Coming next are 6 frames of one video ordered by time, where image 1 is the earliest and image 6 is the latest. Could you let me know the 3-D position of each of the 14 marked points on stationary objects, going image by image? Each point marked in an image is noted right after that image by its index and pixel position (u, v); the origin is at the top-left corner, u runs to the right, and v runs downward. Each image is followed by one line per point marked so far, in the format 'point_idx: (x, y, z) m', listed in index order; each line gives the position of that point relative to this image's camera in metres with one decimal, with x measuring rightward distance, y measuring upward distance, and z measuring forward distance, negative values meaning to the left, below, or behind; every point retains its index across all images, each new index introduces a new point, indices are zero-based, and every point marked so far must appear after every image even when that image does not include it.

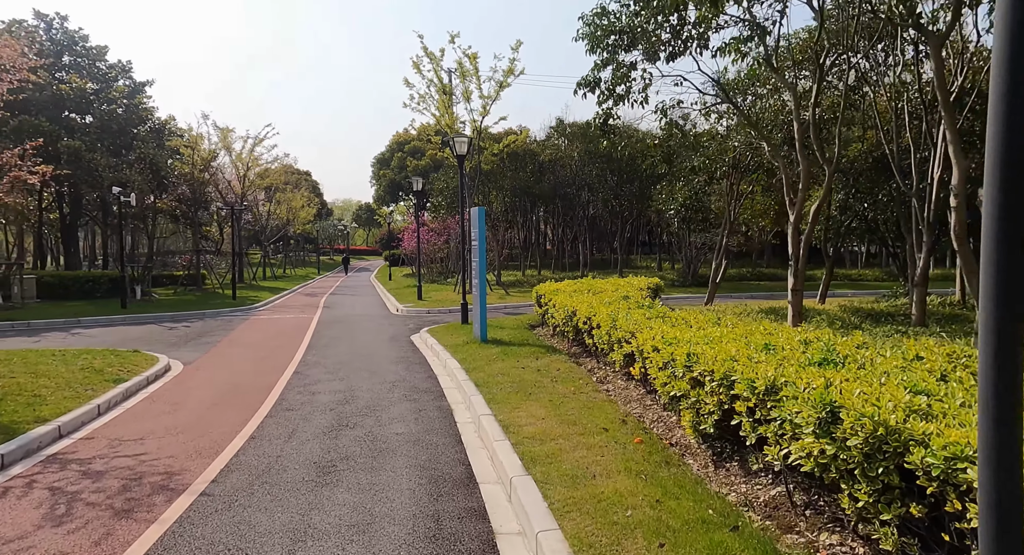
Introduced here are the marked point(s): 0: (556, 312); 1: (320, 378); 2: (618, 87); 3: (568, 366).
0: (+0.8, -0.6, +11.2) m
1: (-2.9, -1.5, +9.3) m
2: (+1.5, +2.6, +8.5) m
3: (+0.8, -1.3, +8.6) m
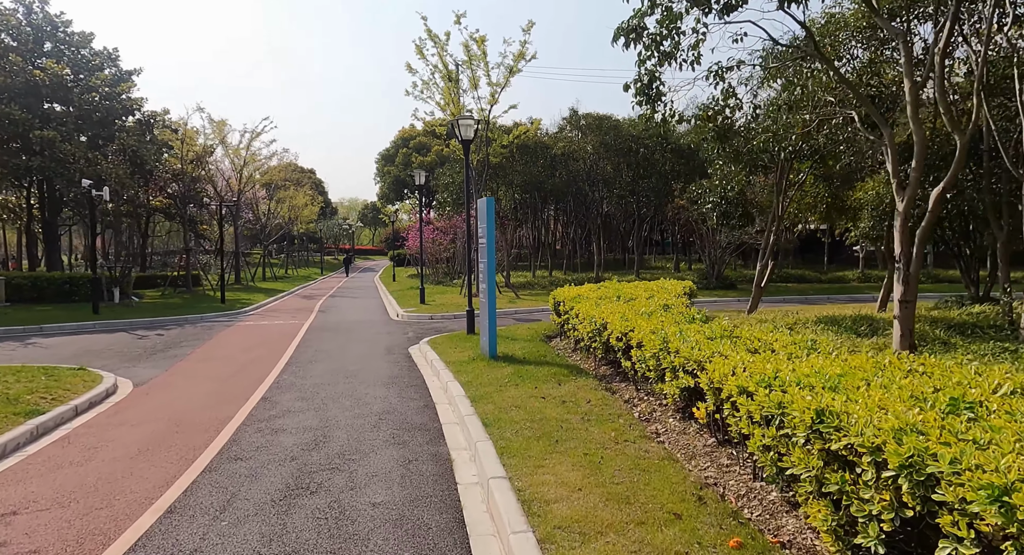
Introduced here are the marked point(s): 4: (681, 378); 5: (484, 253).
0: (+1.0, -0.7, +9.4) m
1: (-2.7, -1.6, +7.5) m
2: (+1.7, +2.6, +6.6) m
3: (+1.0, -1.3, +6.8) m
4: (+1.5, -0.9, +5.3) m
5: (-0.4, +0.4, +9.6) m
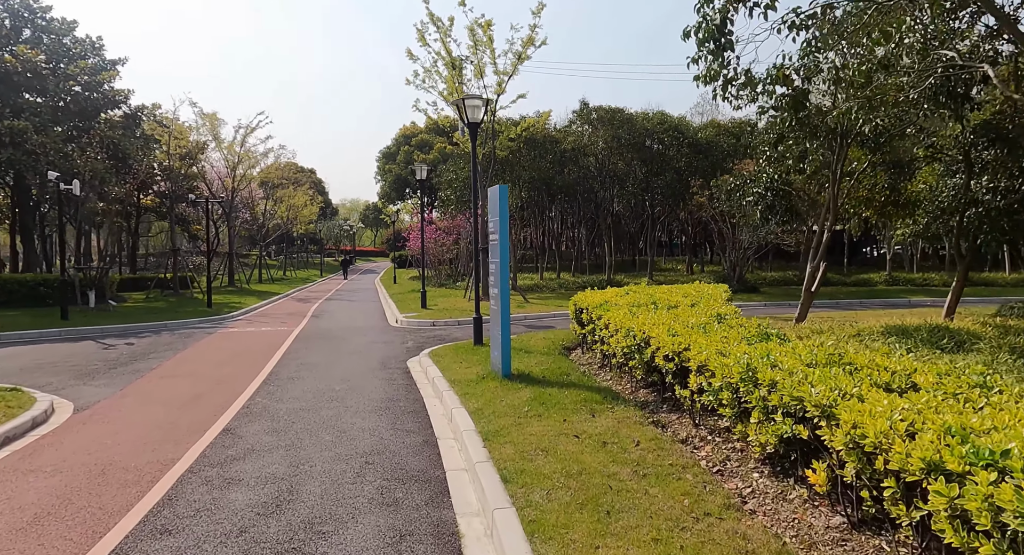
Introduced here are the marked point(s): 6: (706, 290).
0: (+1.2, -0.7, +7.8) m
1: (-2.5, -1.6, +6.0) m
2: (+1.9, +2.5, +5.1) m
3: (+1.2, -1.4, +5.2) m
4: (+1.7, -0.9, +3.8) m
5: (-0.2, +0.3, +8.1) m
6: (+2.9, -0.2, +9.1) m
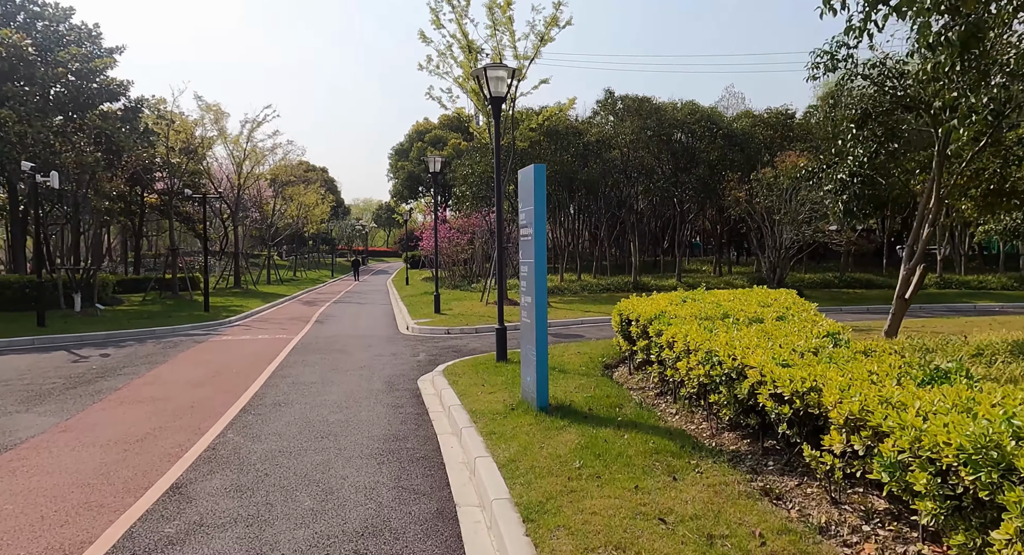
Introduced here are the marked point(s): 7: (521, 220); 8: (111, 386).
0: (+1.6, -0.8, +6.1) m
1: (-2.2, -1.7, +4.3) m
2: (+2.2, +2.5, +3.4) m
3: (+1.5, -1.4, +3.5) m
4: (+2.0, -1.0, +2.0) m
5: (+0.2, +0.3, +6.4) m
6: (+3.3, -0.2, +7.3) m
7: (+0.1, +0.6, +6.5) m
8: (-5.8, -1.6, +8.9) m
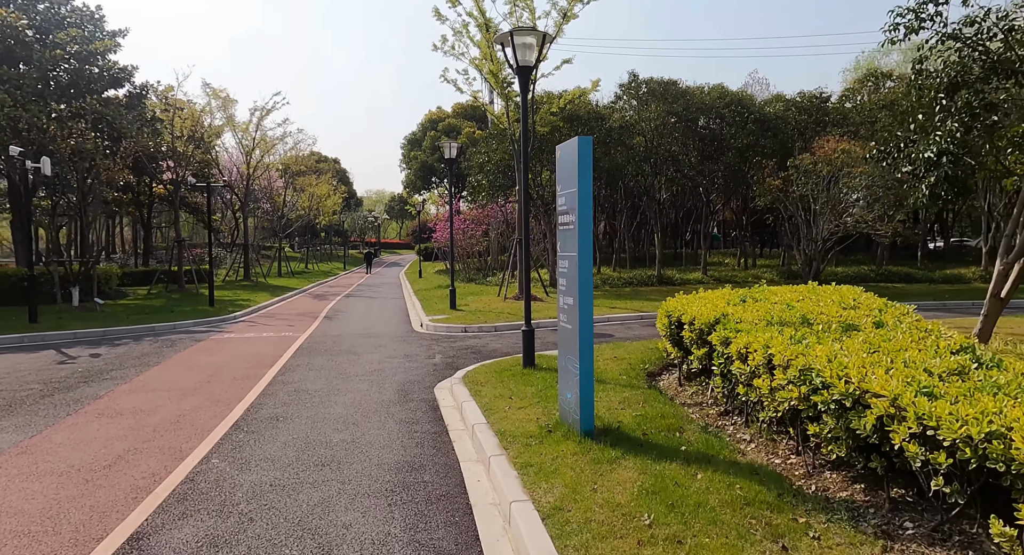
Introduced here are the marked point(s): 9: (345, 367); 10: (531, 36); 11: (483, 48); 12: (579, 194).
0: (+1.9, -0.8, +5.0) m
1: (-1.9, -1.7, +3.3) m
2: (+2.5, +2.5, +2.2) m
3: (+1.8, -1.4, +2.4) m
4: (+2.2, -1.0, +0.9) m
5: (+0.5, +0.3, +5.3) m
6: (+3.6, -0.2, +6.2) m
7: (+0.4, +0.6, +5.5) m
8: (-5.5, -1.5, +7.9) m
9: (-2.6, -1.4, +9.6) m
10: (+0.2, +3.1, +7.9) m
11: (-0.9, +6.7, +18.0) m
12: (+0.6, +0.7, +5.1) m
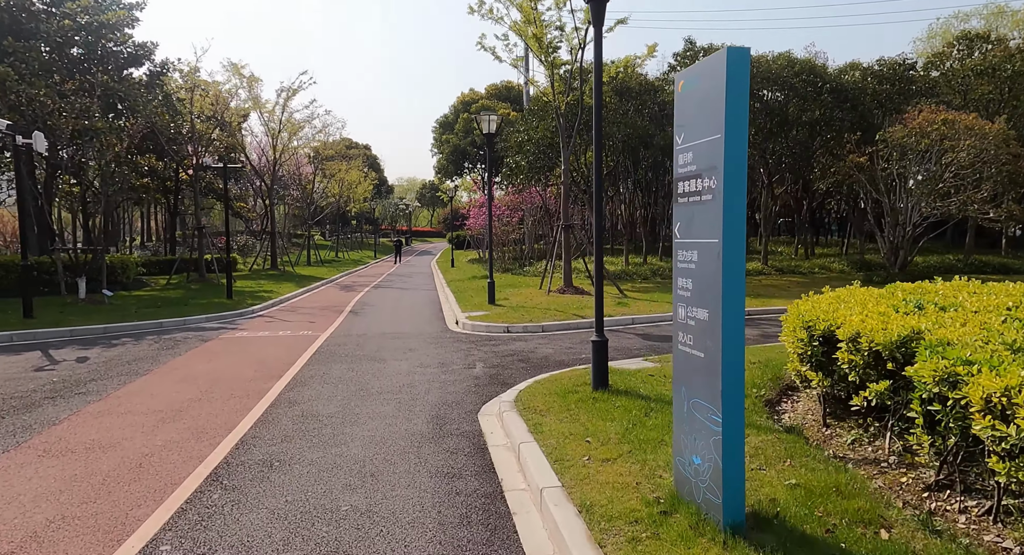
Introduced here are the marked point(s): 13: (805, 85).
0: (+2.4, -0.8, +3.0) m
1: (-1.4, -1.7, +1.5) m
2: (+2.9, +2.4, +0.1) m
3: (+2.2, -1.5, +0.5) m
4: (+2.5, -1.1, -1.1) m
5: (+1.1, +0.3, +3.4) m
6: (+4.2, -0.2, +4.1) m
7: (+1.0, +0.6, +3.5) m
8: (-4.8, -1.4, +6.3) m
9: (-1.8, -1.3, +7.8) m
10: (+0.9, +3.2, +5.9) m
11: (+0.3, +7.0, +15.9) m
12: (+1.1, +0.7, +3.1) m
13: (+9.5, +6.3, +19.9) m
